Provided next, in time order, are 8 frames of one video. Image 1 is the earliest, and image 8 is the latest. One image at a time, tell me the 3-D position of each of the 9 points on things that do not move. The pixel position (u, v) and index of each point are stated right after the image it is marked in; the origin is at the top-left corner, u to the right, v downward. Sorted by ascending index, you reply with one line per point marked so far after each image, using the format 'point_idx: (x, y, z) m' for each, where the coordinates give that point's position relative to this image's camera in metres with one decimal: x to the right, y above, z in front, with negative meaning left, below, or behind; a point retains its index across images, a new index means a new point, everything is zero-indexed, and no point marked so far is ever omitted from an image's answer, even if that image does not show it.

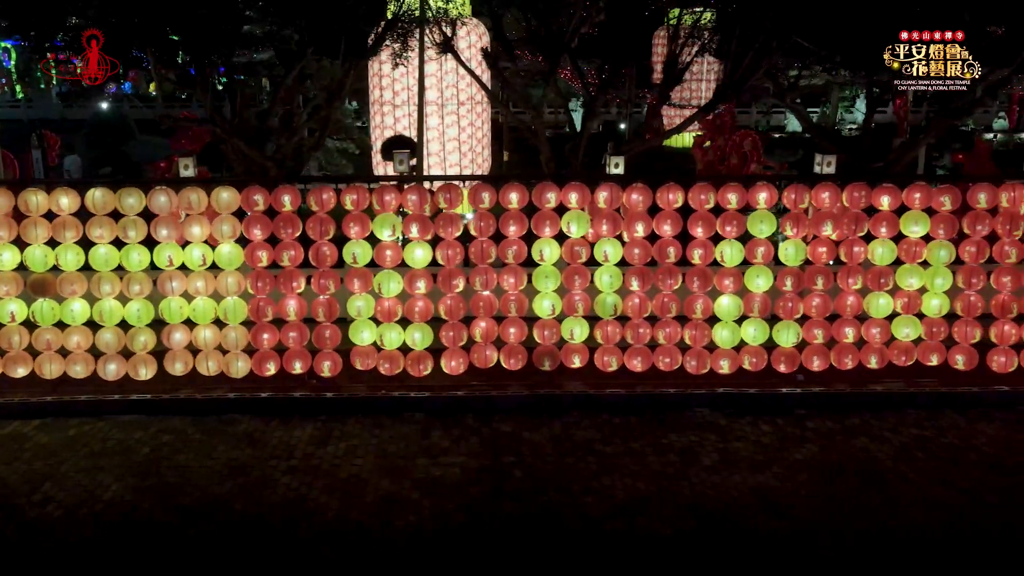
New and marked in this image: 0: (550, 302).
0: (+0.2, -0.1, +6.4) m
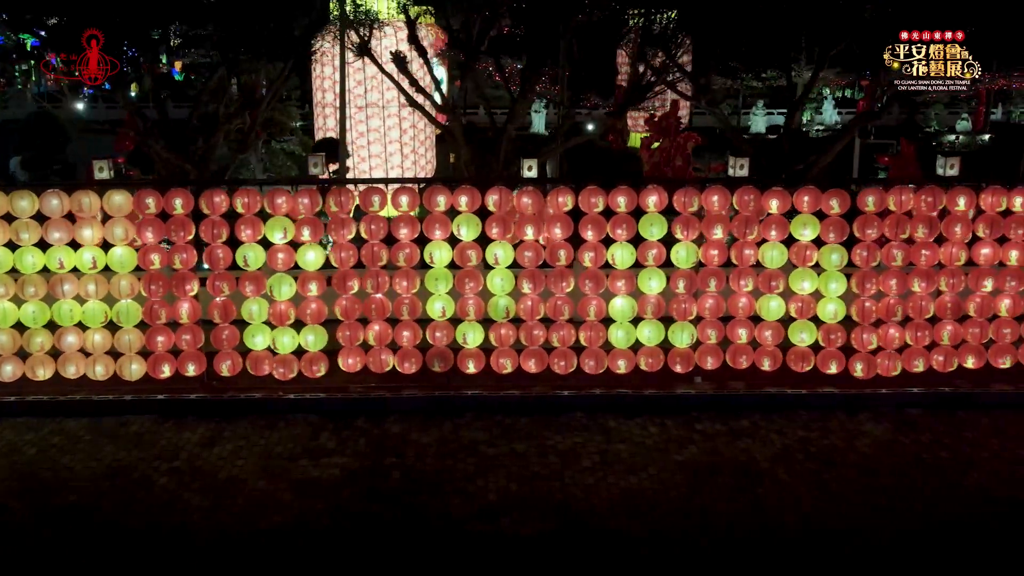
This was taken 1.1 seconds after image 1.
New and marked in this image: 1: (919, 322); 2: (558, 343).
0: (-0.4, -0.1, +6.5) m
1: (+2.4, -0.2, +6.6) m
2: (+0.2, -0.3, +6.6) m
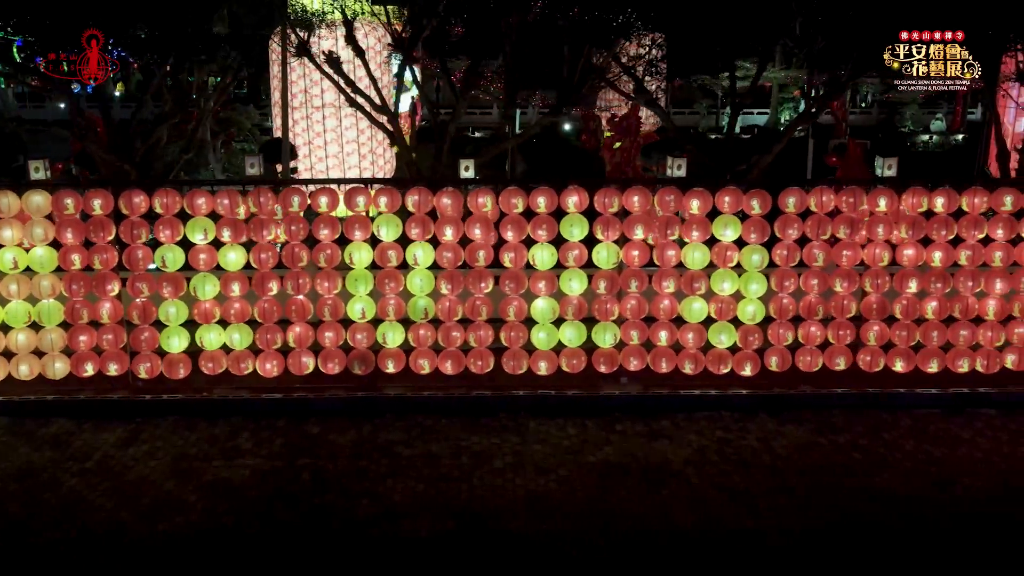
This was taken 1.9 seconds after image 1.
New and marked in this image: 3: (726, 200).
0: (-0.9, -0.1, +6.5) m
1: (+2.0, -0.2, +6.6) m
2: (-0.2, -0.3, +6.6) m
3: (+1.2, +0.5, +6.4) m
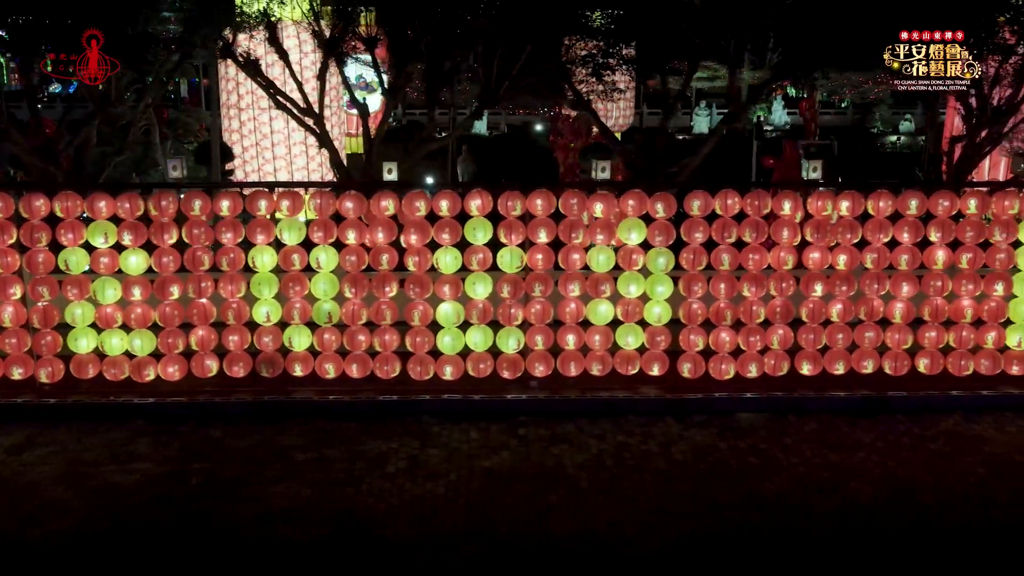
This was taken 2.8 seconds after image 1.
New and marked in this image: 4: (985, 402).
0: (-1.4, -0.1, +6.5) m
1: (+1.4, -0.2, +6.6) m
2: (-0.8, -0.4, +6.6) m
3: (+0.7, +0.5, +6.4) m
4: (+2.9, -0.7, +6.6) m
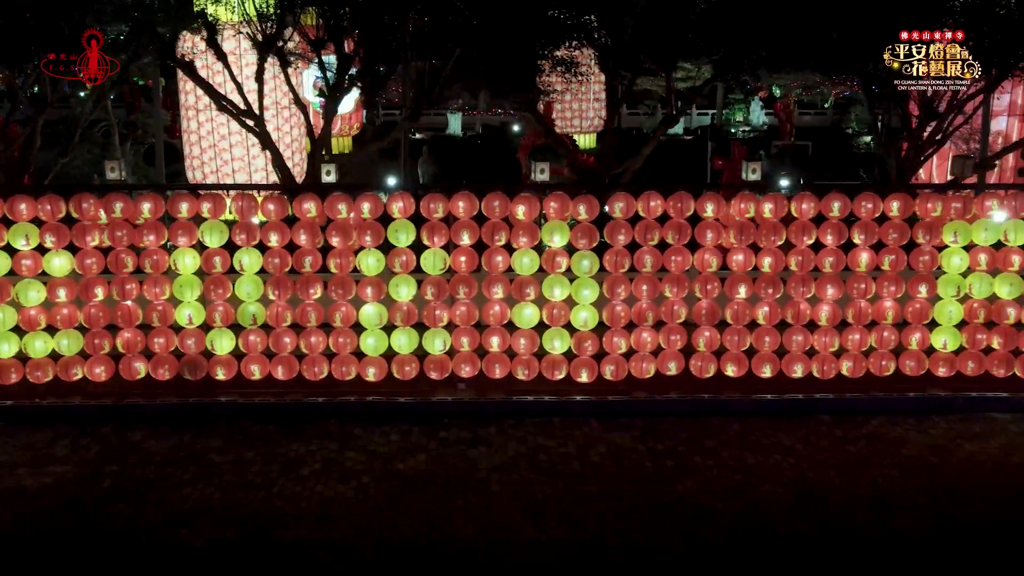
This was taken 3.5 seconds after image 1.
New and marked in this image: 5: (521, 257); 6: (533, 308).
0: (-1.9, -0.1, +6.5) m
1: (+1.0, -0.2, +6.6) m
2: (-1.2, -0.4, +6.6) m
3: (+0.2, +0.5, +6.4) m
4: (+2.4, -0.7, +6.6) m
5: (+0.1, +0.2, +6.4) m
6: (+0.1, -0.1, +6.5) m
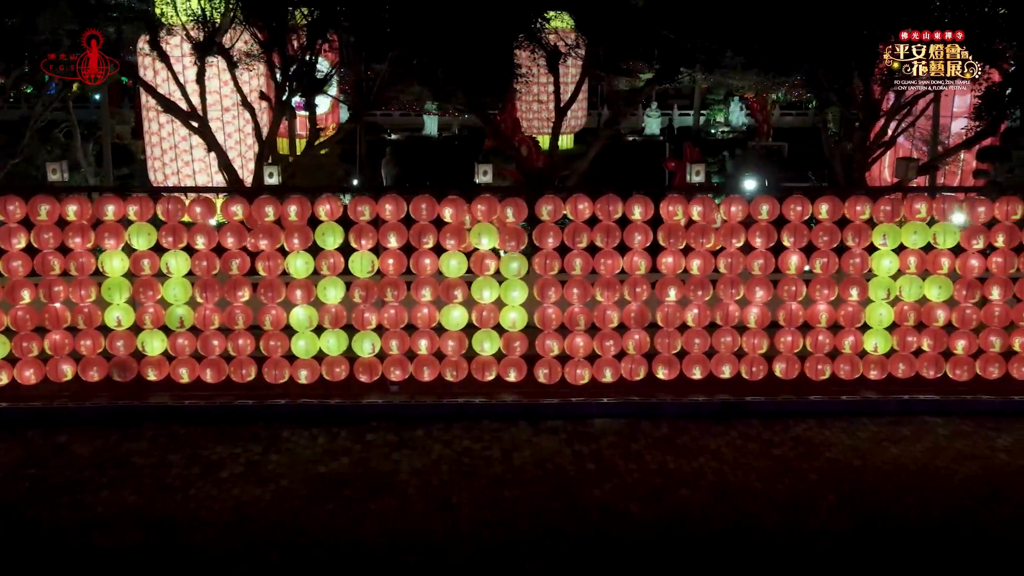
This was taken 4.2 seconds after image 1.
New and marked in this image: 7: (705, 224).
0: (-2.3, -0.1, +6.4) m
1: (+0.5, -0.3, +6.6) m
2: (-1.6, -0.4, +6.6) m
3: (-0.2, +0.5, +6.3) m
4: (+2.0, -0.7, +6.6) m
5: (-0.4, +0.2, +6.4) m
6: (-0.3, -0.1, +6.5) m
7: (+1.1, +0.4, +6.4) m
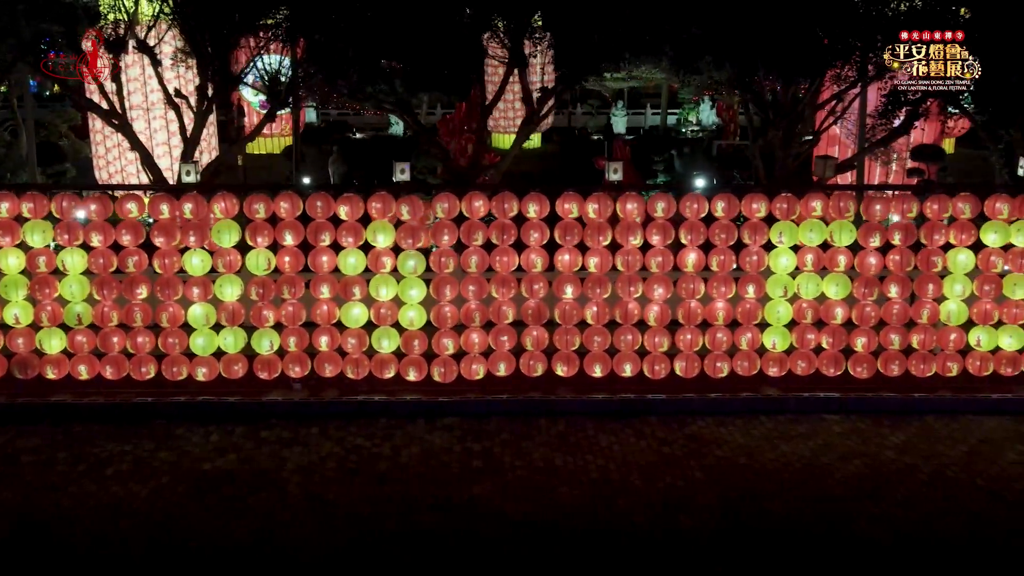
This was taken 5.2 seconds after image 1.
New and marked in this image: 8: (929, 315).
0: (-2.9, -0.1, +6.4) m
1: (-0.1, -0.2, +6.6) m
2: (-2.3, -0.4, +6.6) m
3: (-0.8, +0.5, +6.3) m
4: (+1.4, -0.7, +6.6) m
5: (-1.0, +0.2, +6.4) m
6: (-0.9, -0.1, +6.5) m
7: (+0.5, +0.4, +6.4) m
8: (+2.5, -0.2, +6.5) m
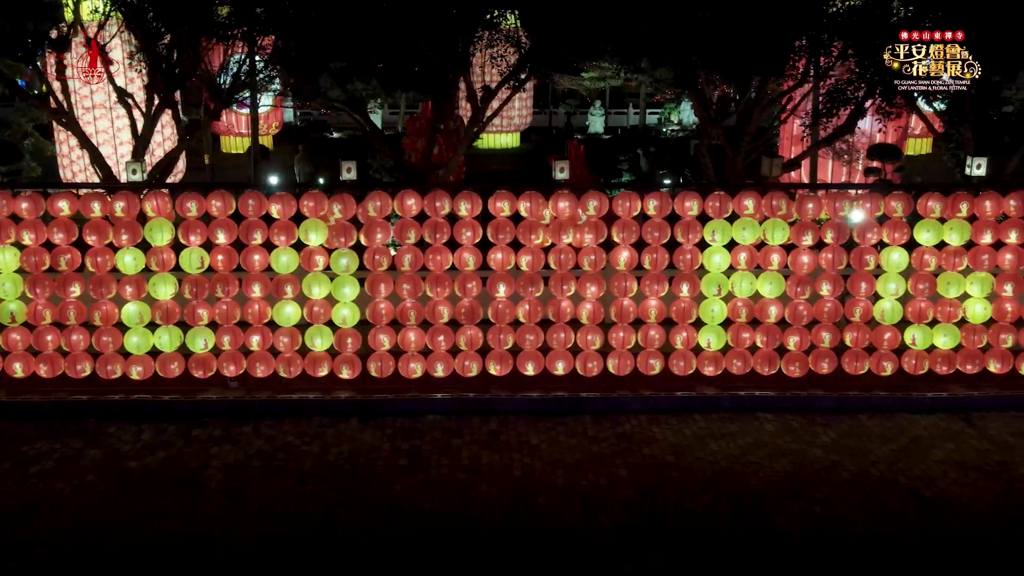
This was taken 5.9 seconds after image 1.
0: (-3.3, -0.1, +6.4) m
1: (-0.4, -0.2, +6.6) m
2: (-2.6, -0.4, +6.5) m
3: (-1.2, +0.5, +6.3) m
4: (+1.0, -0.7, +6.6) m
5: (-1.4, +0.2, +6.4) m
6: (-1.3, -0.1, +6.5) m
7: (+0.1, +0.4, +6.4) m
8: (+2.1, -0.2, +6.5) m
